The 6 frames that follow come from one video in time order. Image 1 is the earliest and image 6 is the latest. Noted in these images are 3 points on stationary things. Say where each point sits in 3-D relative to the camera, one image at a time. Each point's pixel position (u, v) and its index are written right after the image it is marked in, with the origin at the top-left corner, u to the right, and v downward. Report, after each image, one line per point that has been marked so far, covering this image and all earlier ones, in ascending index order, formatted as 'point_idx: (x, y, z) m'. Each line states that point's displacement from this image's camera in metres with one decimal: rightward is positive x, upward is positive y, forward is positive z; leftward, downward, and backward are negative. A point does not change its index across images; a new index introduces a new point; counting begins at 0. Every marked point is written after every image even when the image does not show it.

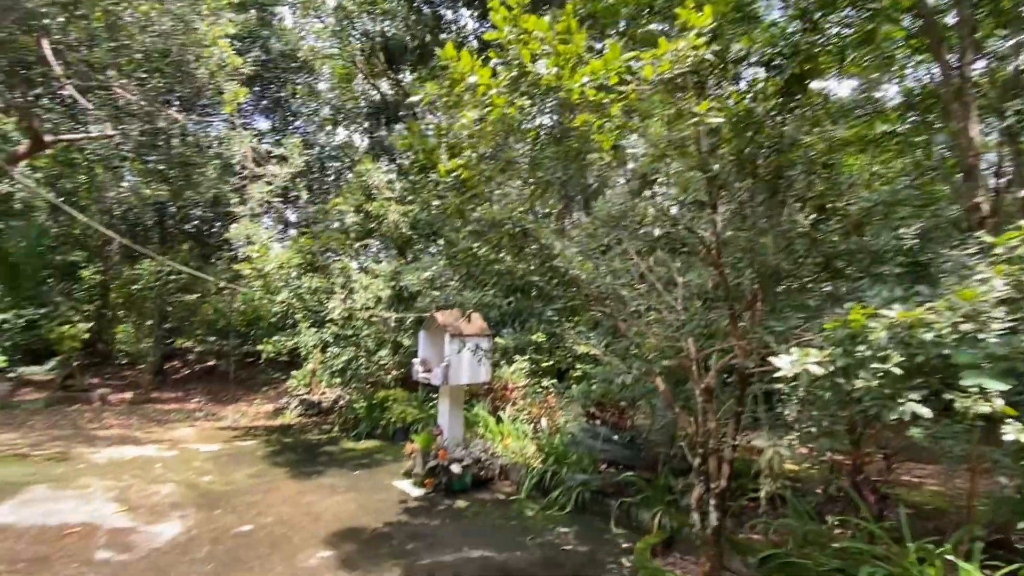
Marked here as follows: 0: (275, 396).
0: (-4.4, -2.0, +9.6) m
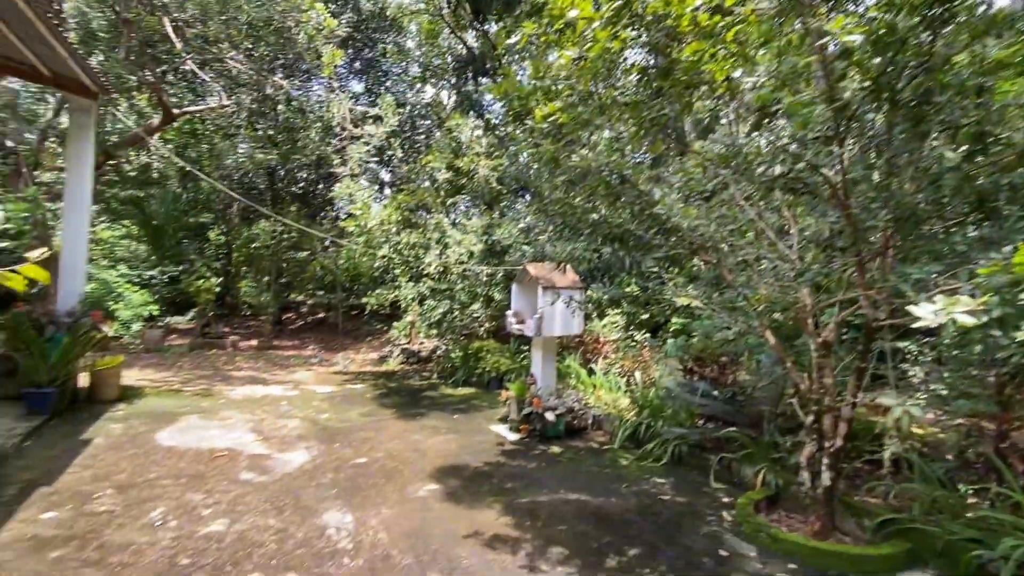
0: (-2.7, -1.2, +10.3) m
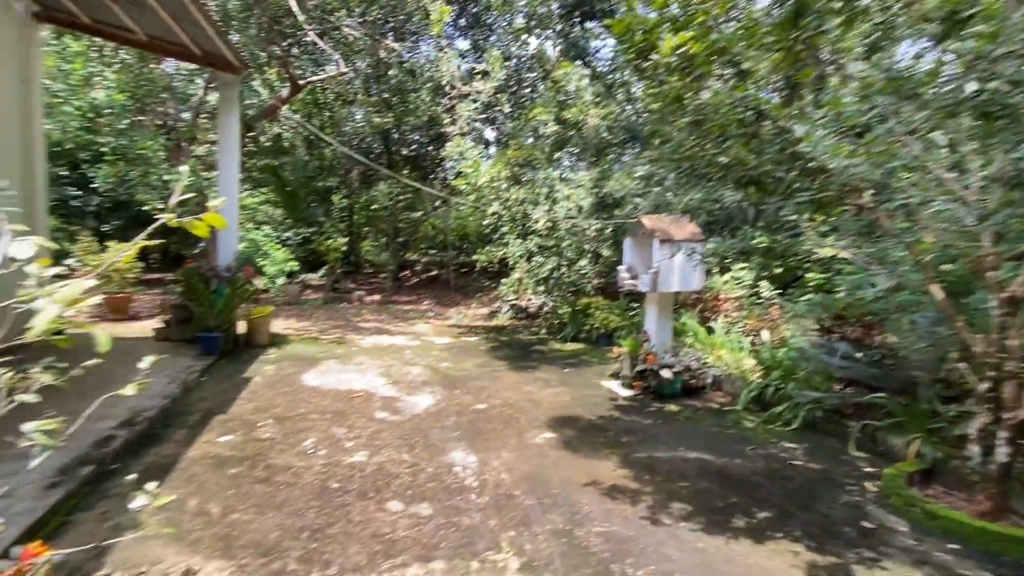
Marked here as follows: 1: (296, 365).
0: (-0.5, -0.3, +10.7) m
1: (-2.2, -0.8, +5.3) m
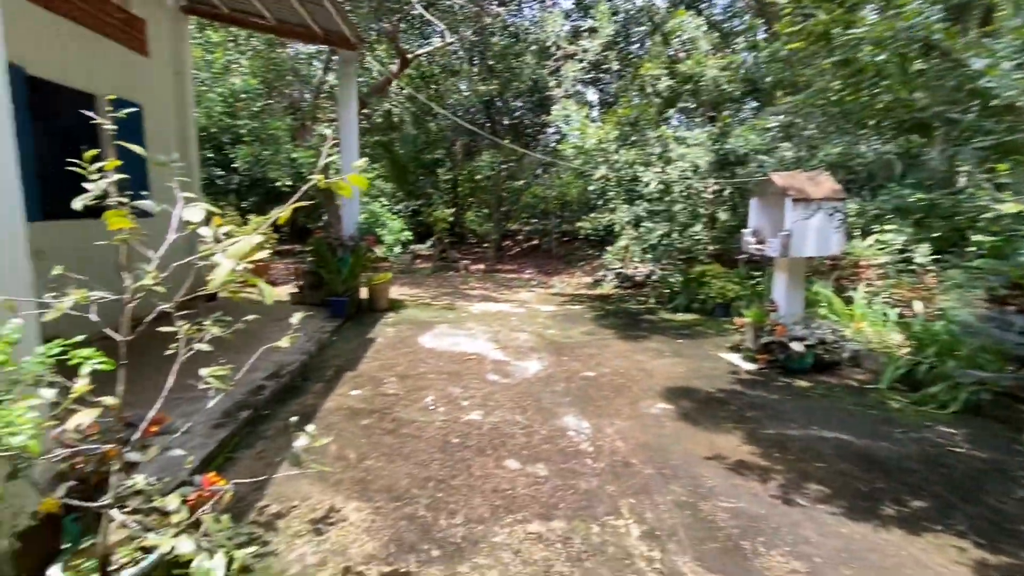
0: (+1.6, +0.4, +10.5) m
1: (-1.1, -0.4, +5.5) m
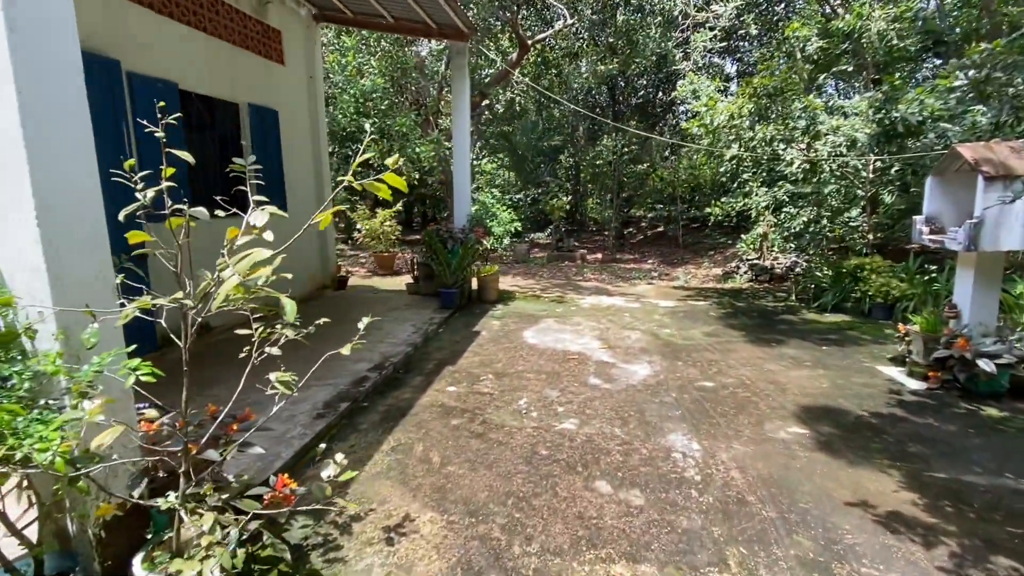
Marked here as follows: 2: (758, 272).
0: (+3.9, +0.5, +9.6) m
1: (+0.1, -0.4, +5.4) m
2: (+3.8, +0.3, +7.9) m
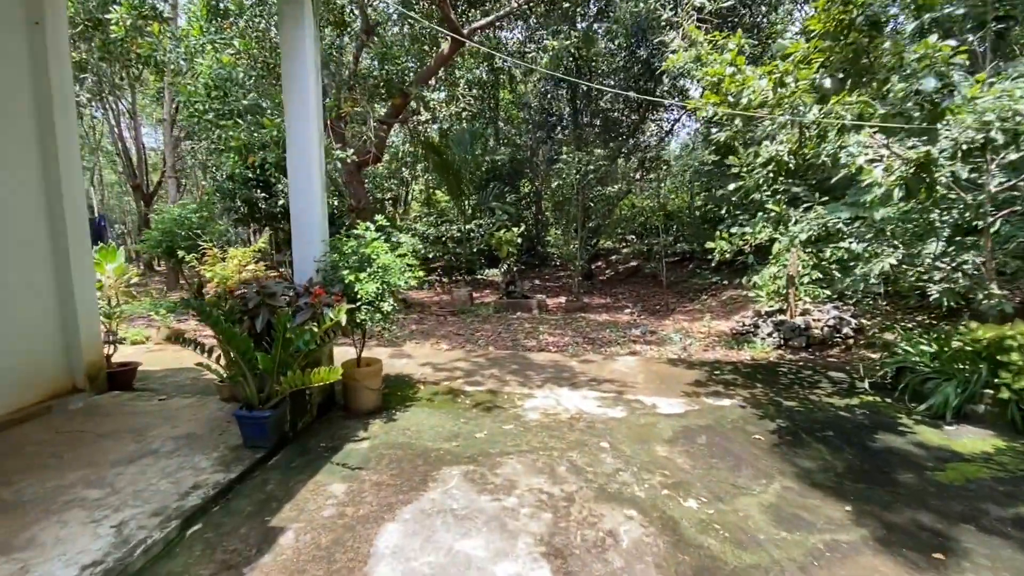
0: (+2.9, -0.3, +7.1) m
1: (-0.6, -1.0, +2.7) m
2: (+2.9, -0.5, +5.4) m
